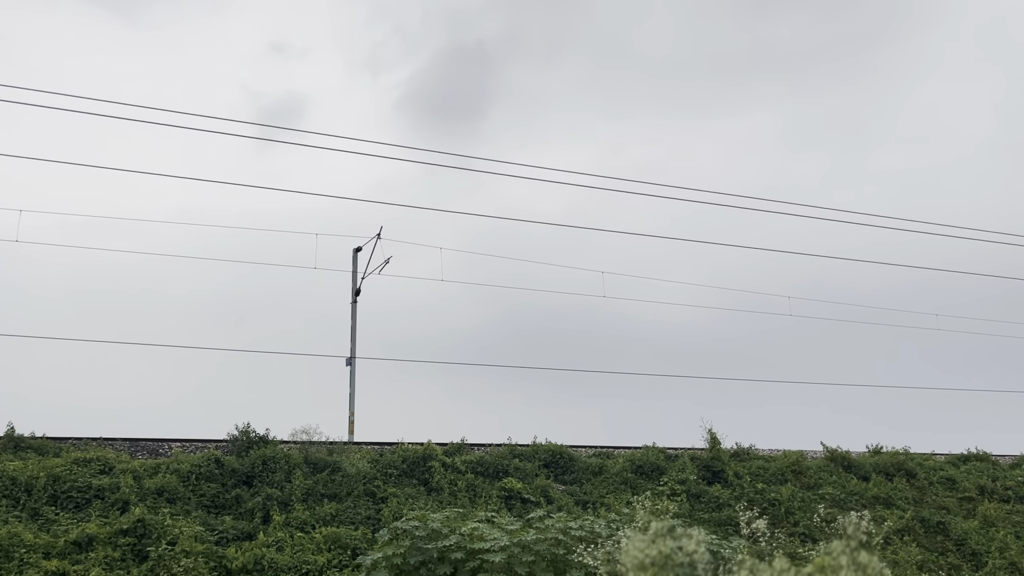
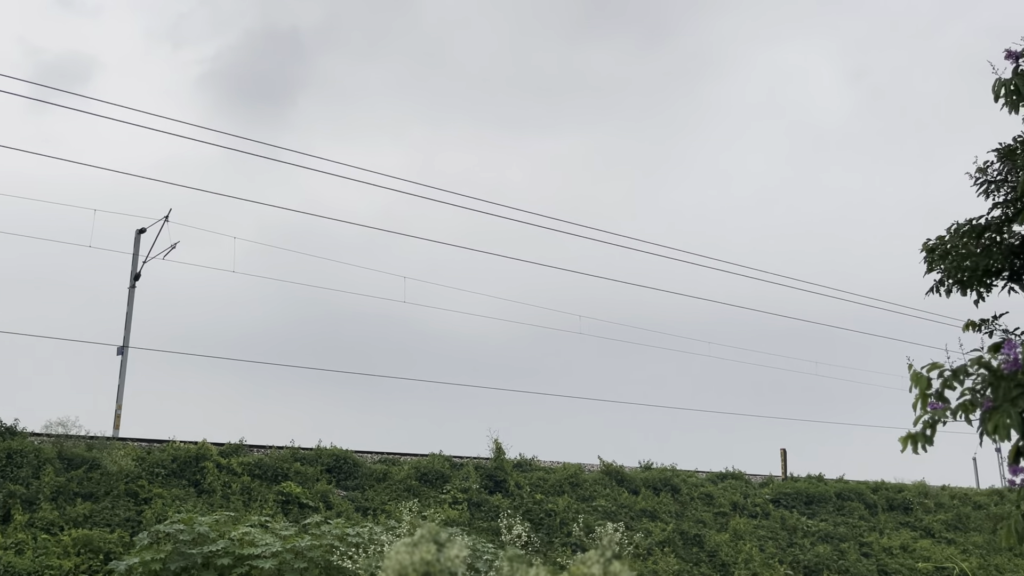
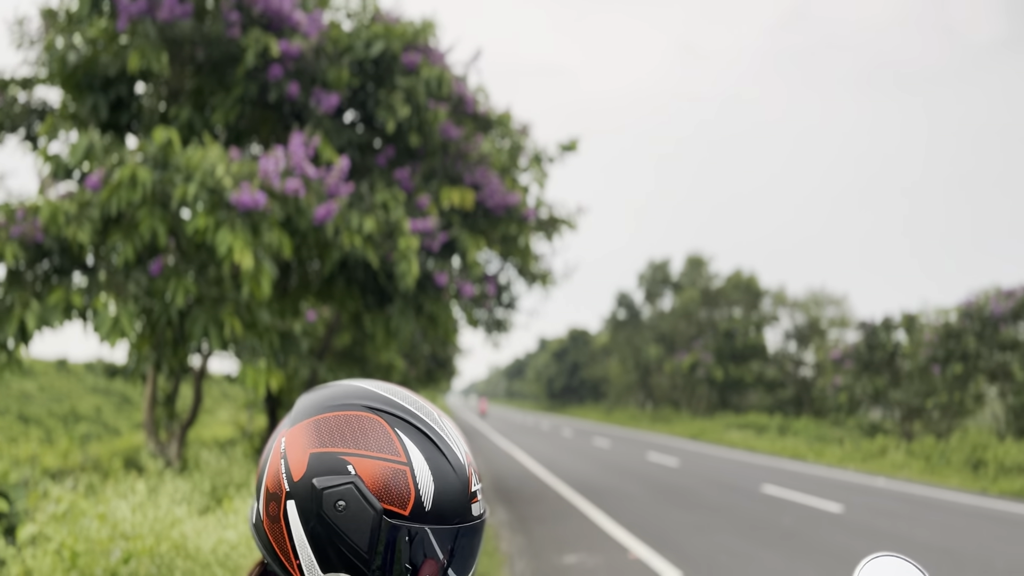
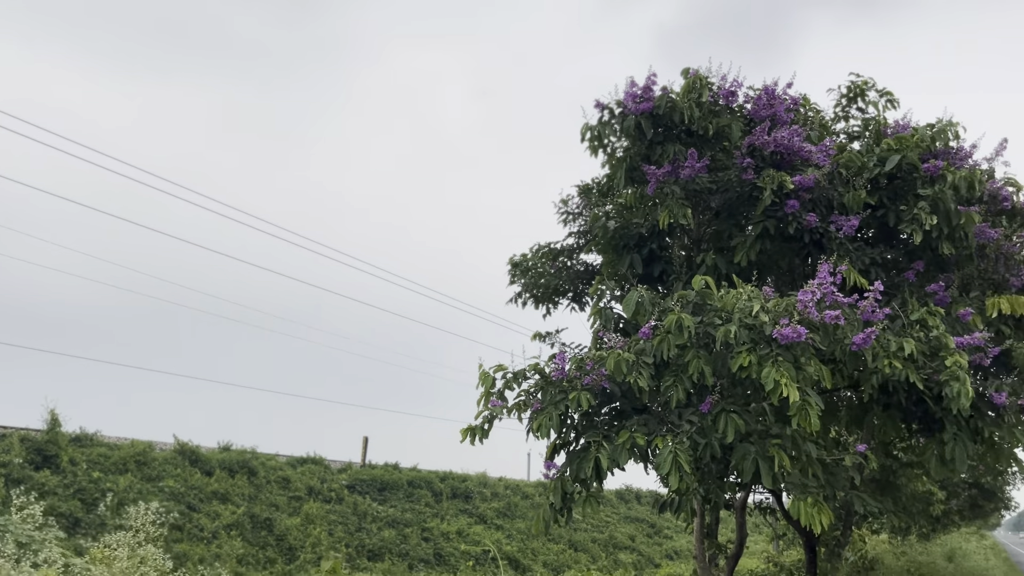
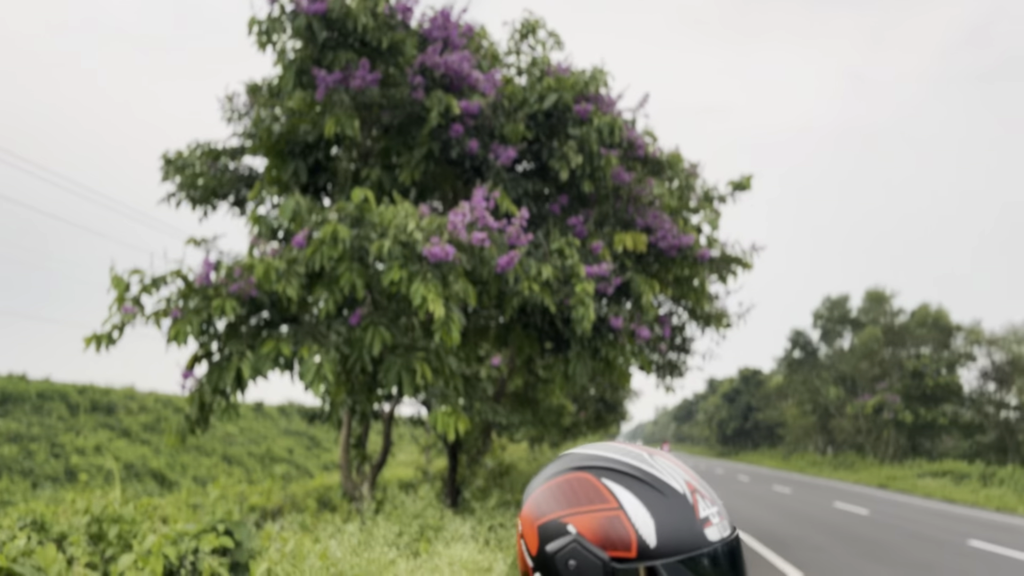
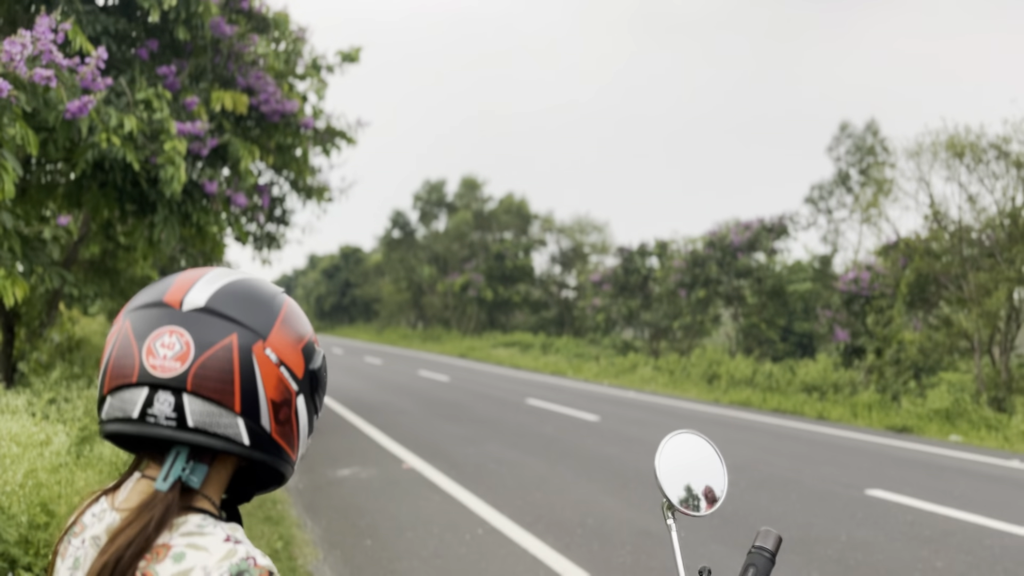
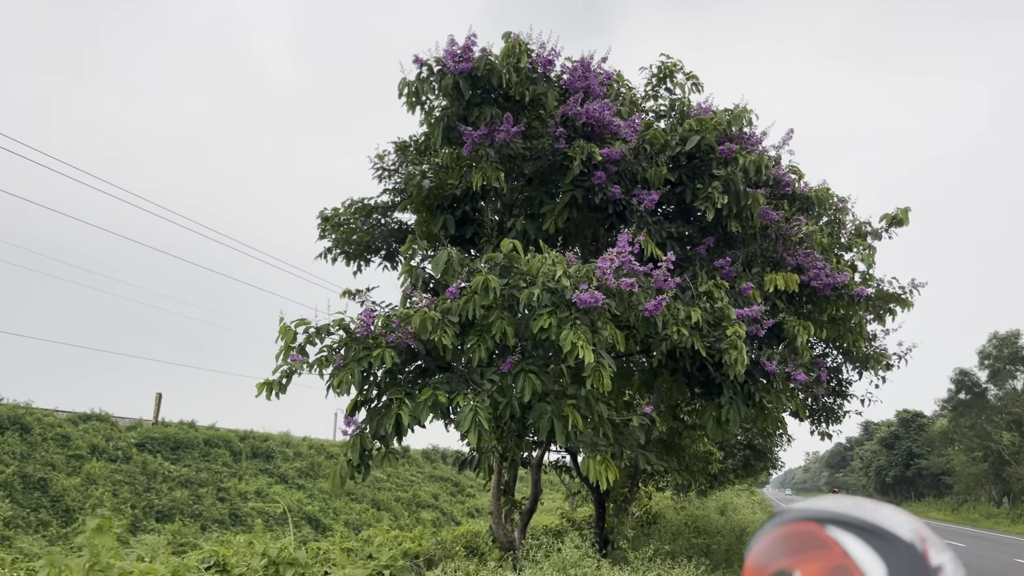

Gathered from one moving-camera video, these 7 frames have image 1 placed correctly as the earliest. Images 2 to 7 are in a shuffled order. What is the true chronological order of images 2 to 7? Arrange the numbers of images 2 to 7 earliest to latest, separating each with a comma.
2, 4, 7, 5, 3, 6
